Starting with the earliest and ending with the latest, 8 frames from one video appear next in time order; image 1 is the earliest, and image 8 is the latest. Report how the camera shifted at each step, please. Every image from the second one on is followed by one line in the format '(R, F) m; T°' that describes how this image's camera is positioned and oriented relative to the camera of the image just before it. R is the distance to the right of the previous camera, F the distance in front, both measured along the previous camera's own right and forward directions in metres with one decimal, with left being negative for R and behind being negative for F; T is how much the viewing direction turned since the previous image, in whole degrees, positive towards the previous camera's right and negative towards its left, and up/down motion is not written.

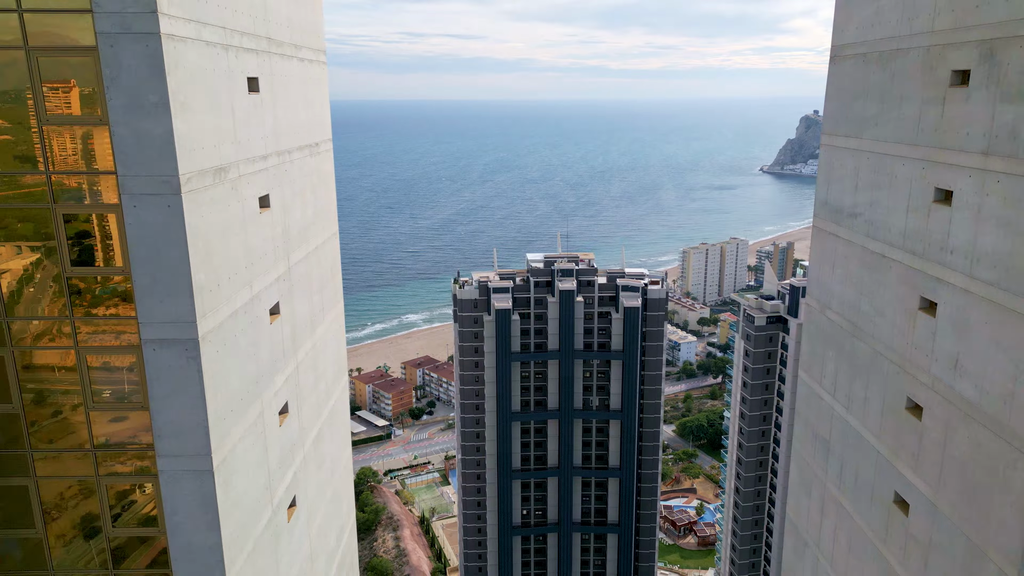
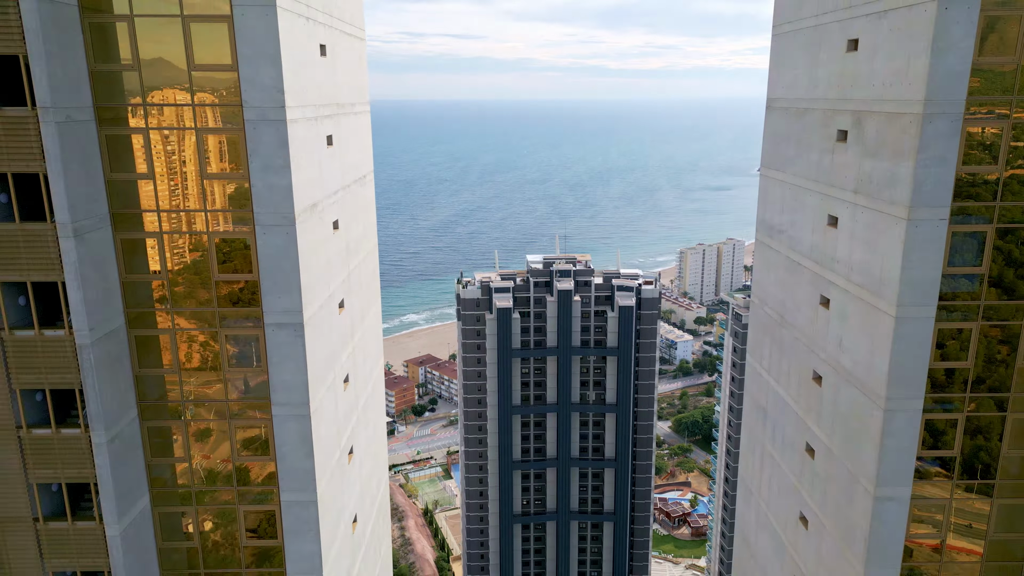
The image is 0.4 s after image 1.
(-0.1, -2.3) m; 0°
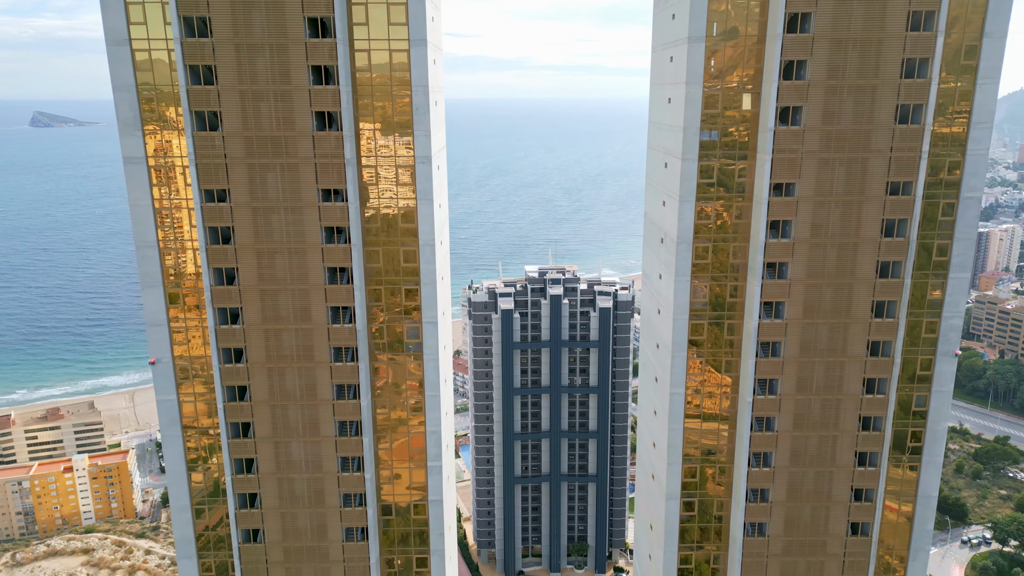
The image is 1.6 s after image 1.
(-0.3, -11.2) m; 0°
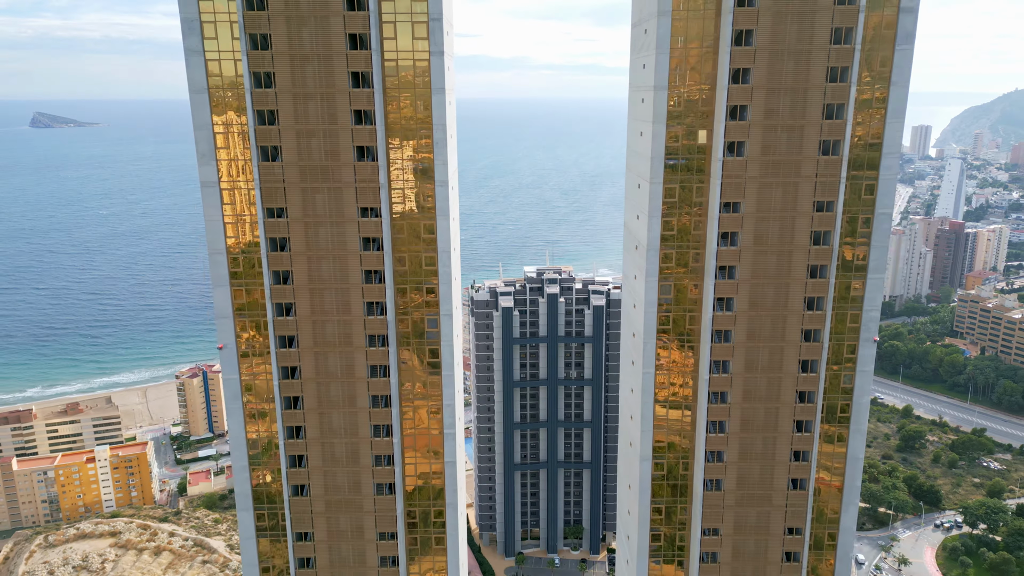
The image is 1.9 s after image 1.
(-0.1, -4.2) m; 0°
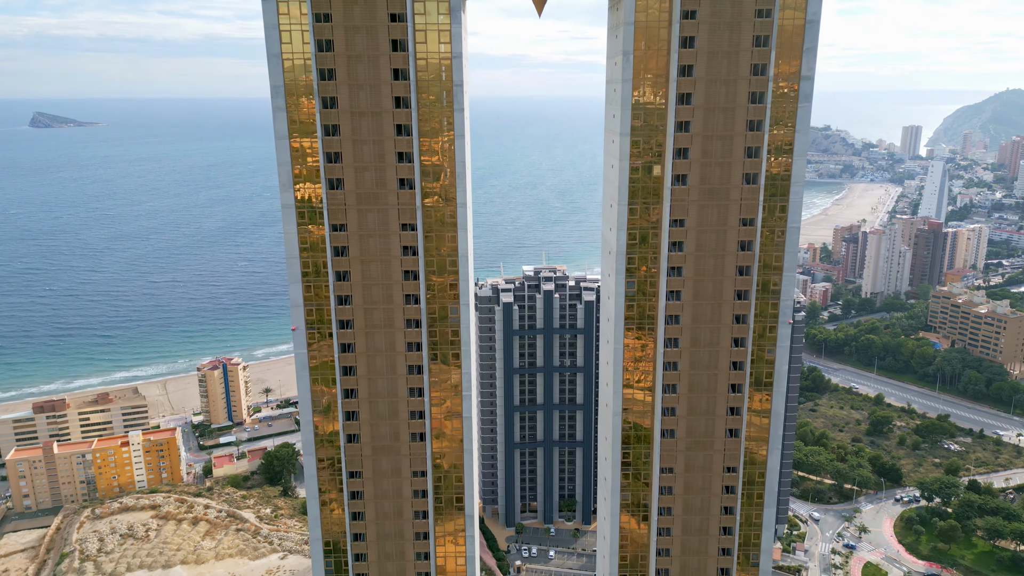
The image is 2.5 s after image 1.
(-0.2, -7.3) m; 0°
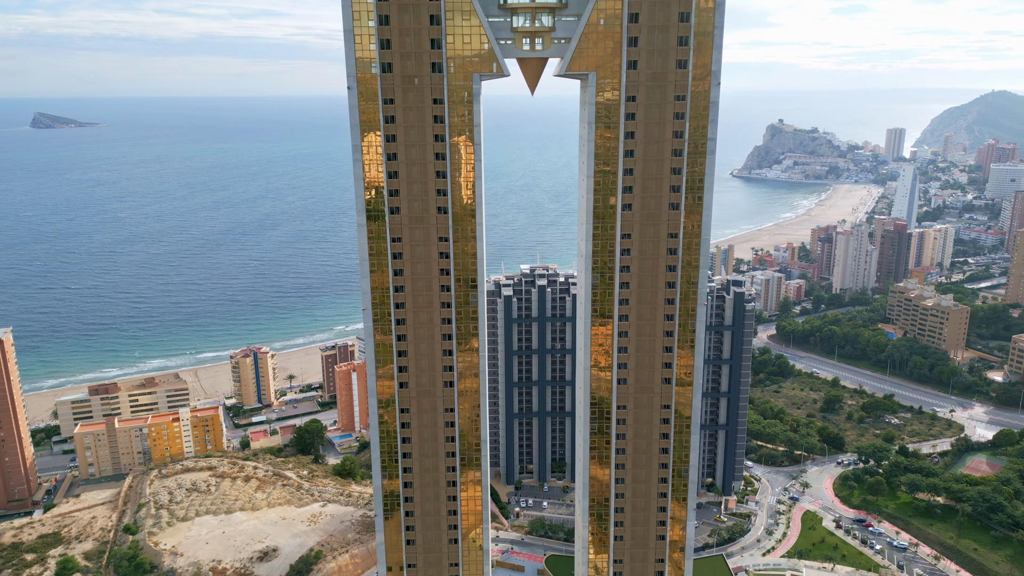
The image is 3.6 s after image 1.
(-0.3, -13.7) m; 0°
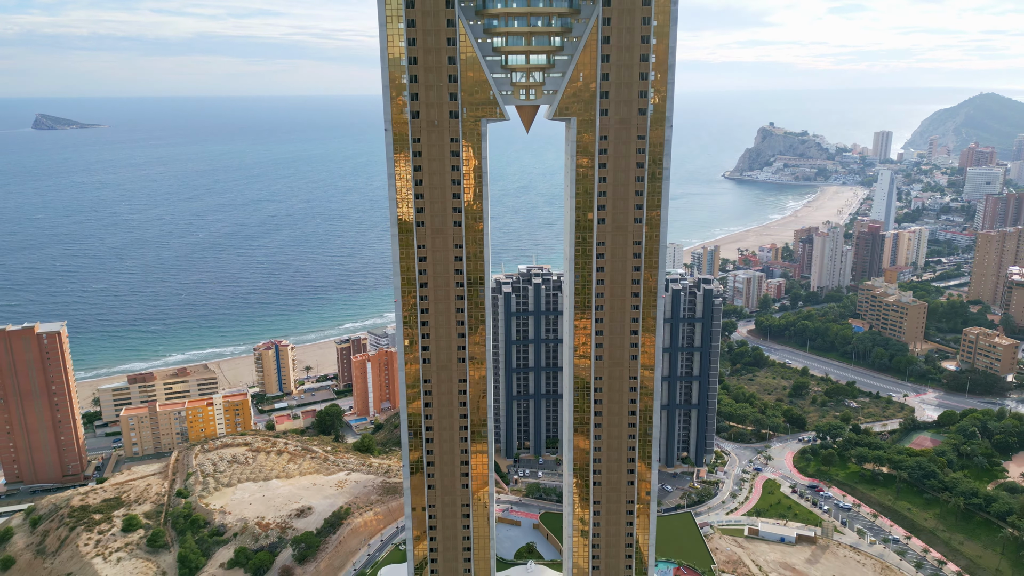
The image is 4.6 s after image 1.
(-0.1, -12.0) m; 0°
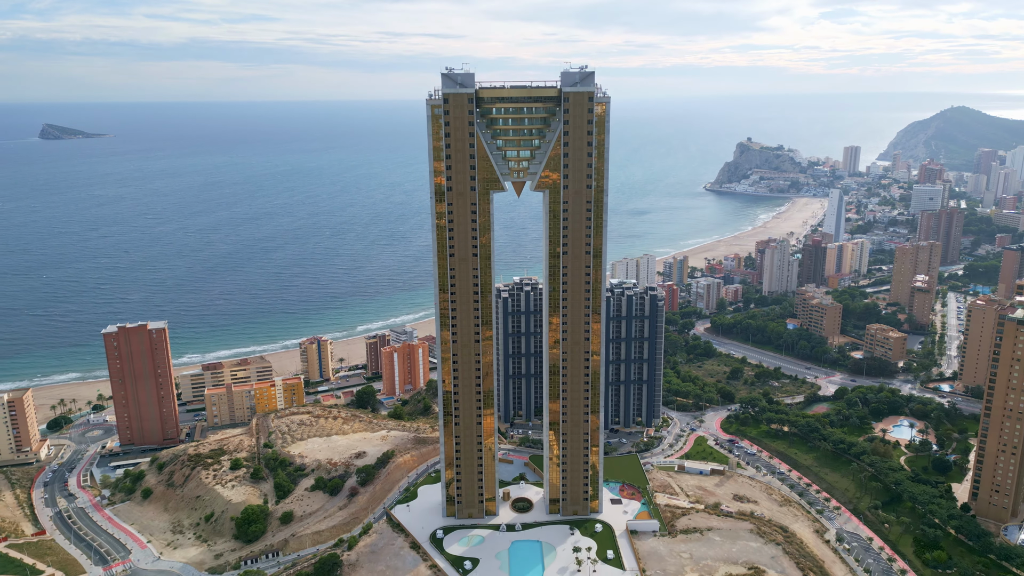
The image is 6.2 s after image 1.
(-0.2, -32.5) m; 0°
